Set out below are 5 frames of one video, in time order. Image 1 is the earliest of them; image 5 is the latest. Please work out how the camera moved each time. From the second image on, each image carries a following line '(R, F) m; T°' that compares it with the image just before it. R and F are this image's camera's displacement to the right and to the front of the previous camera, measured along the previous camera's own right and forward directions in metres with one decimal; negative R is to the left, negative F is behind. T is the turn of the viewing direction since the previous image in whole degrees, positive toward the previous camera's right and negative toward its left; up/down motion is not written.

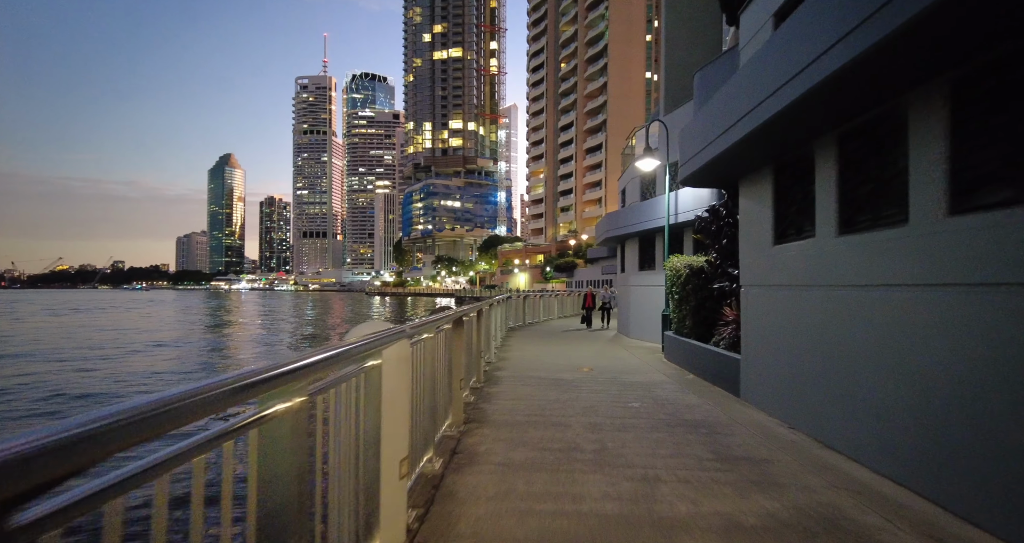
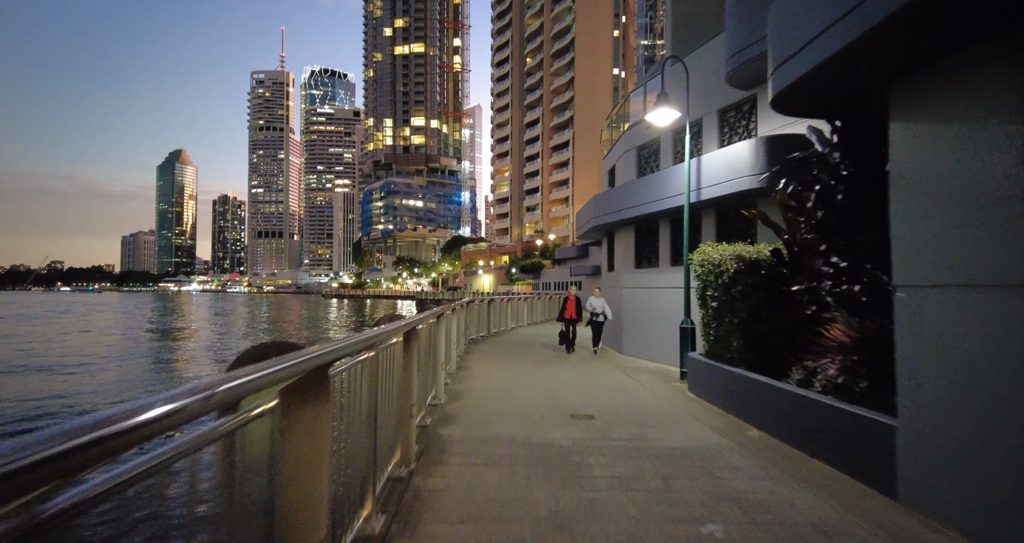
(+0.1, +5.0) m; +4°
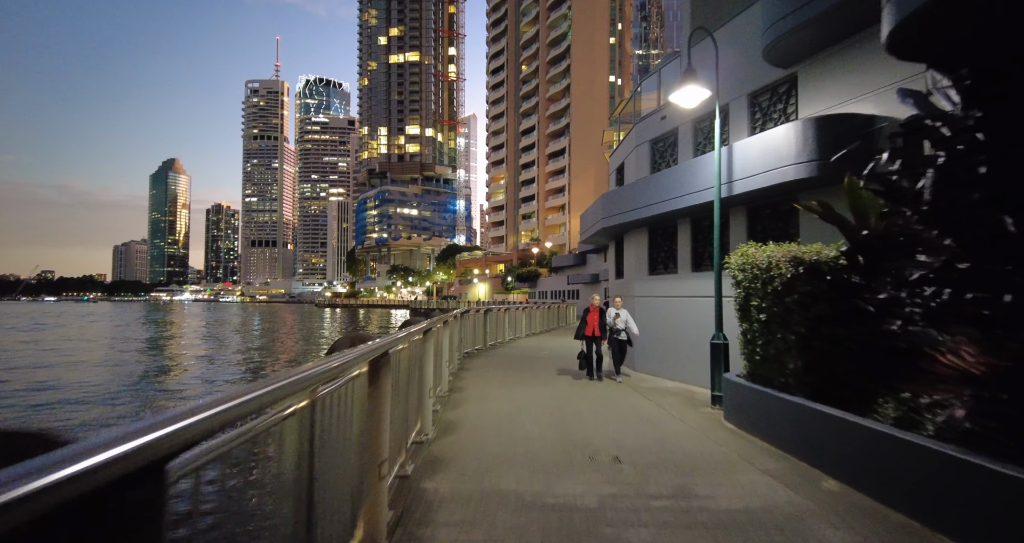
(-0.1, +1.8) m; +1°
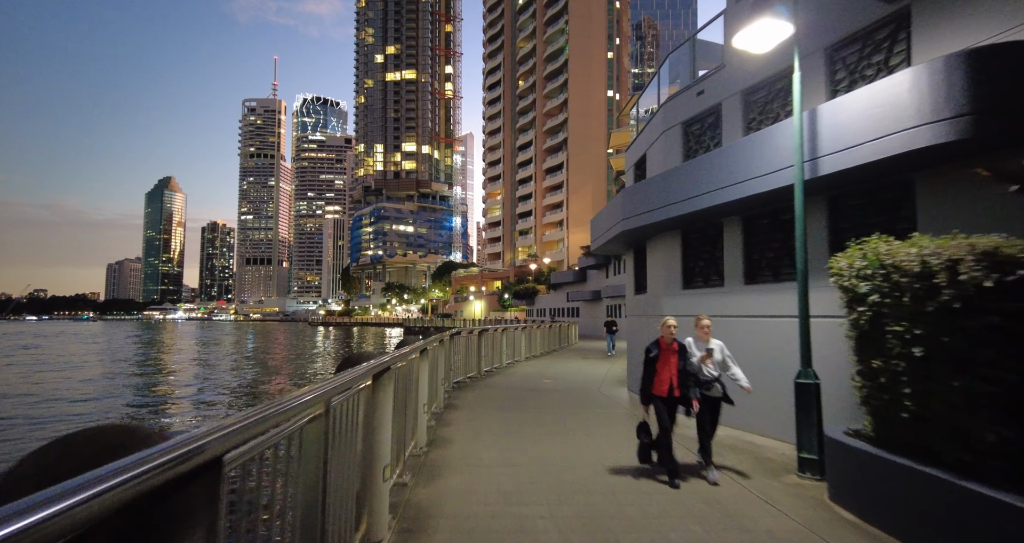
(-0.1, +3.0) m; 0°
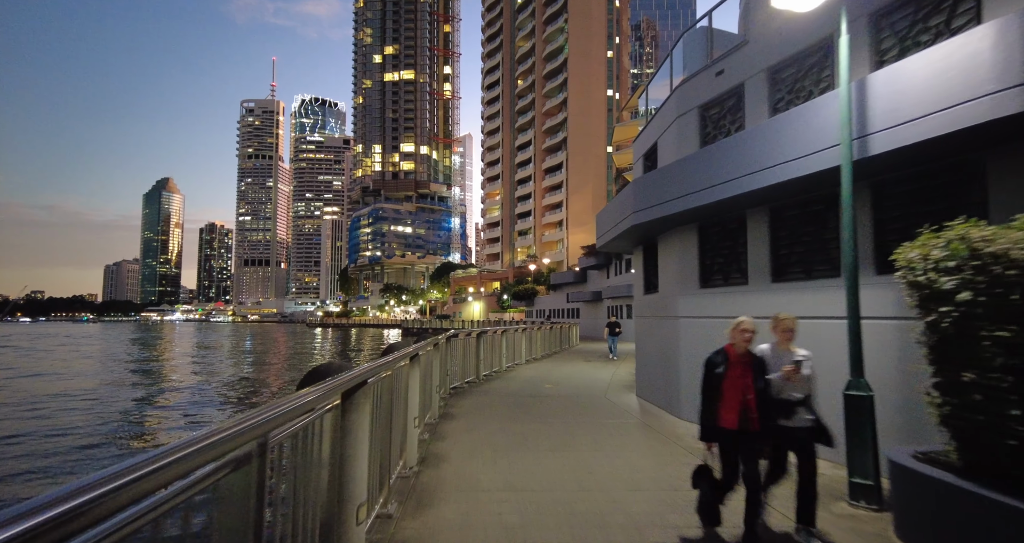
(-0.1, +1.0) m; 0°
